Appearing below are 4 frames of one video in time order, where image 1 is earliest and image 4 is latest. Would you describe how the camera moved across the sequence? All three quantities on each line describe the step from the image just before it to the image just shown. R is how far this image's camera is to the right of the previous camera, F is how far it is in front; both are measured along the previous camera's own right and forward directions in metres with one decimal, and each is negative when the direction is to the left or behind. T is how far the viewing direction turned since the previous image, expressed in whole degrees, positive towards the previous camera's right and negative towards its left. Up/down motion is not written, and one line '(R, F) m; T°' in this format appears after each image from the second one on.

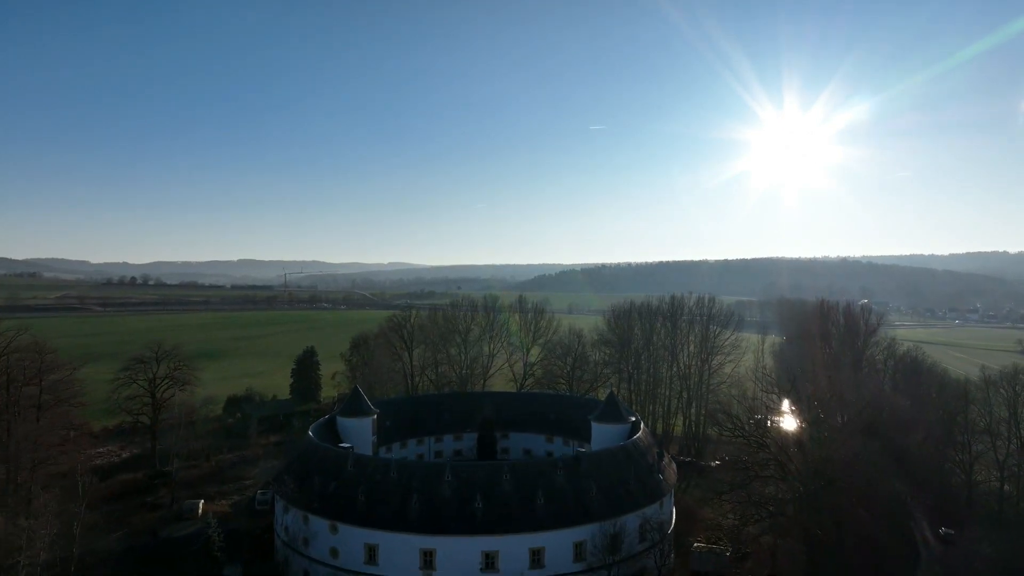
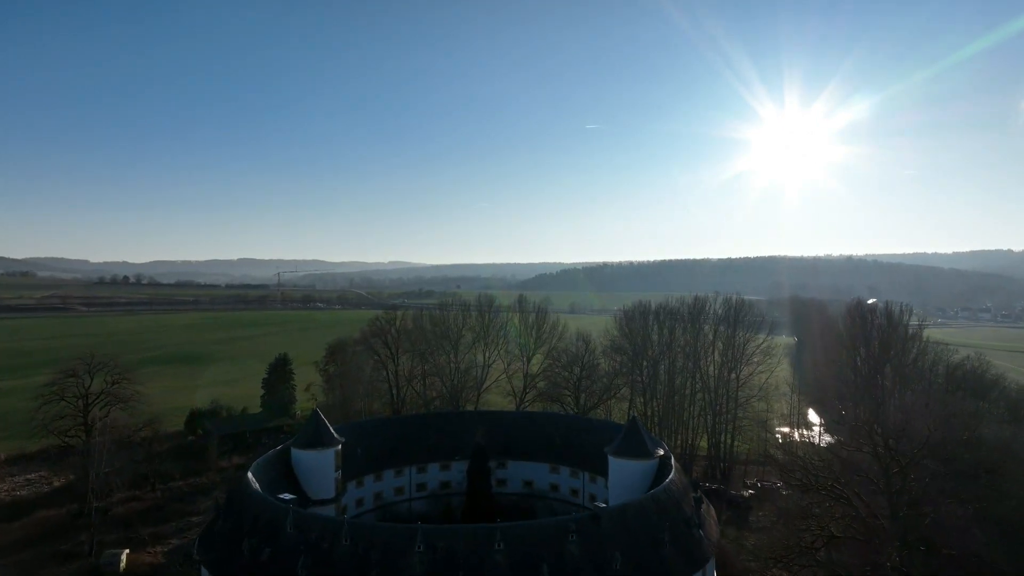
(+0.1, +4.9) m; 0°
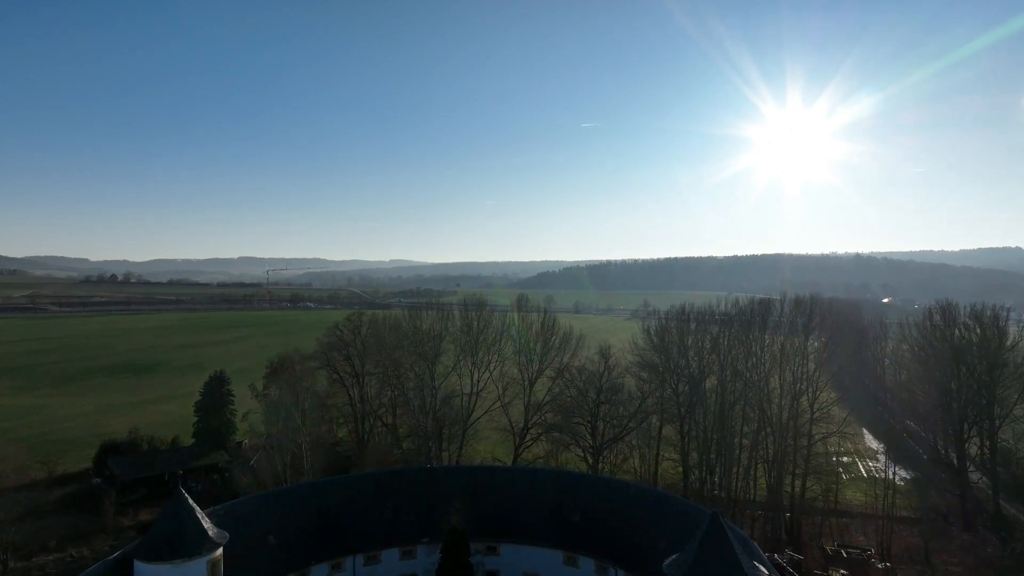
(+0.1, +8.3) m; 0°
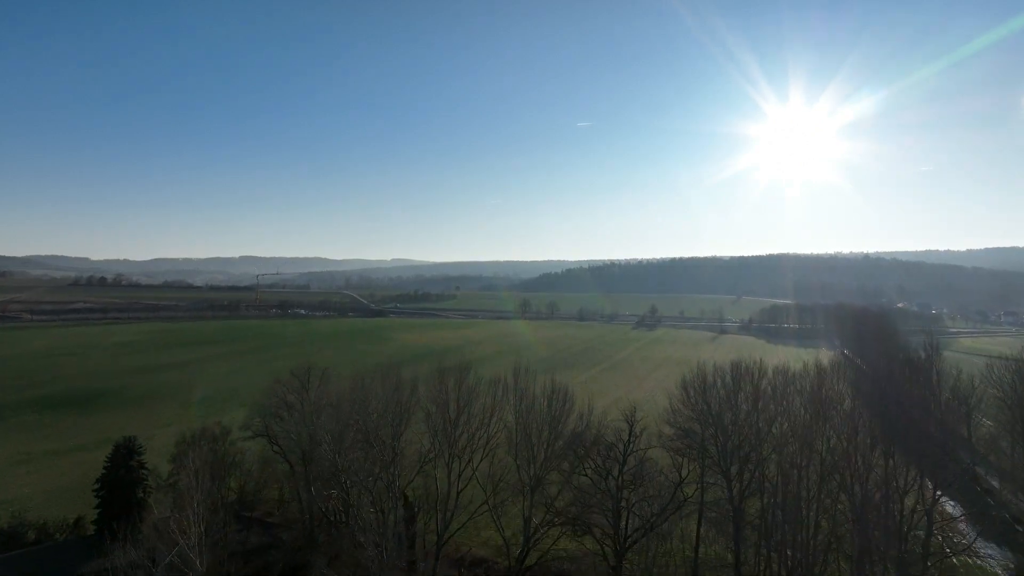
(+0.1, +7.1) m; 0°
